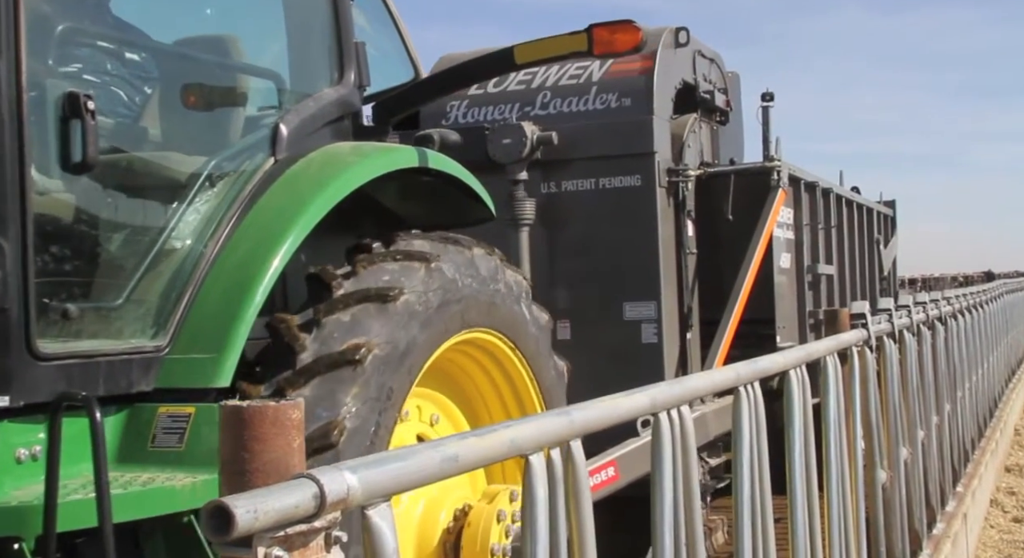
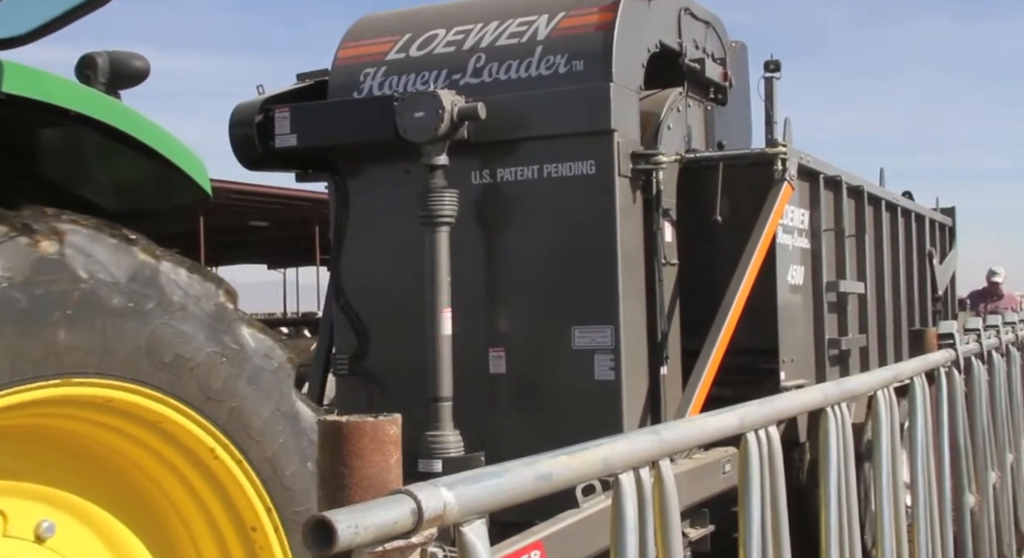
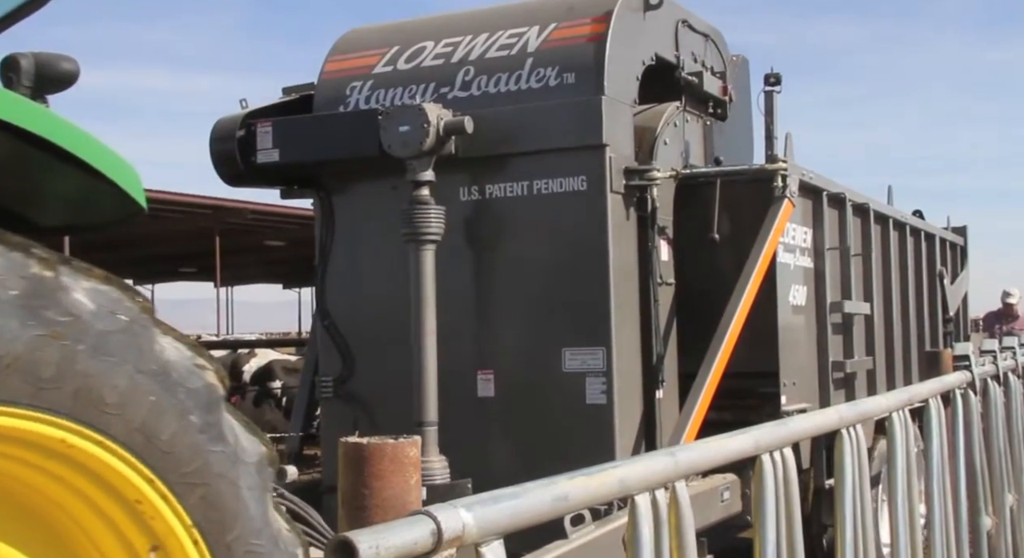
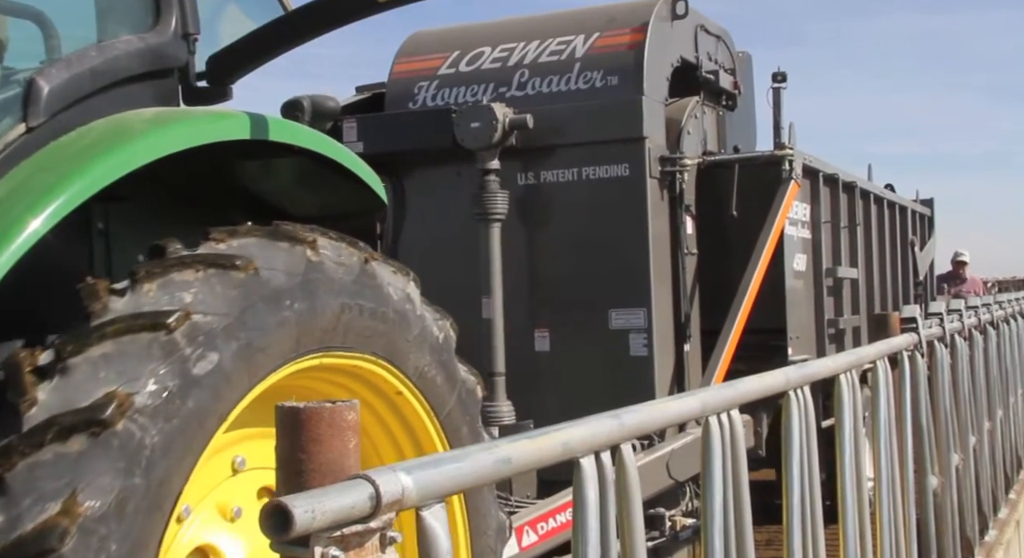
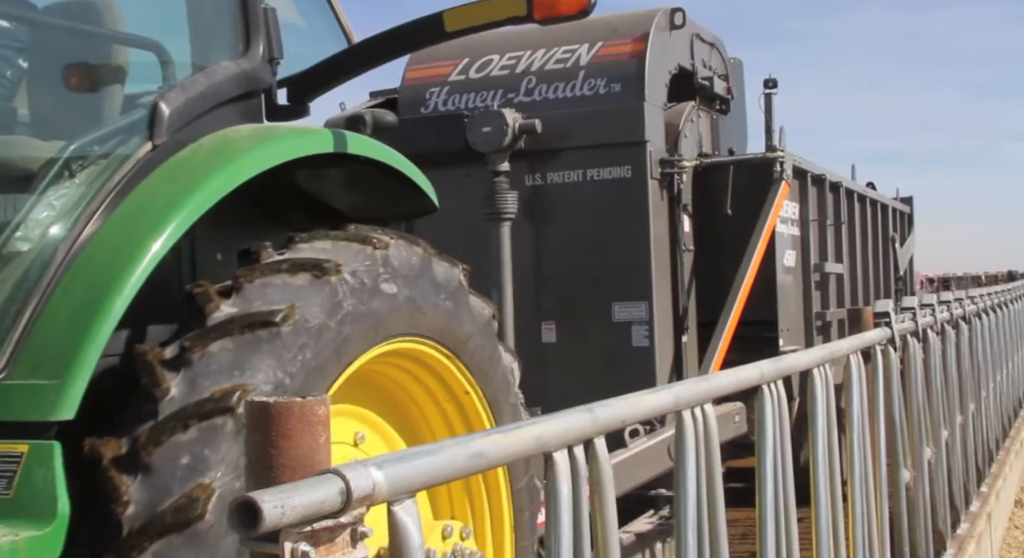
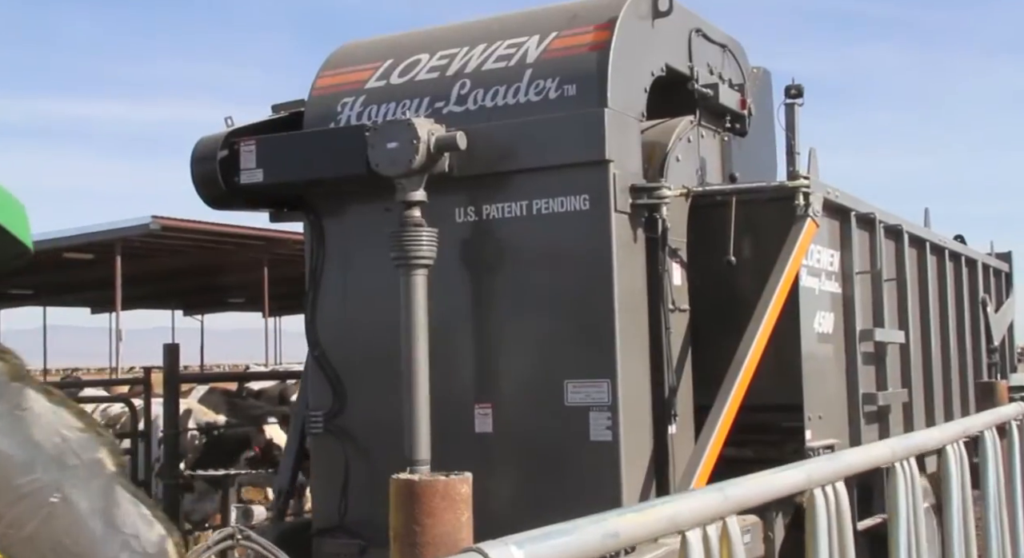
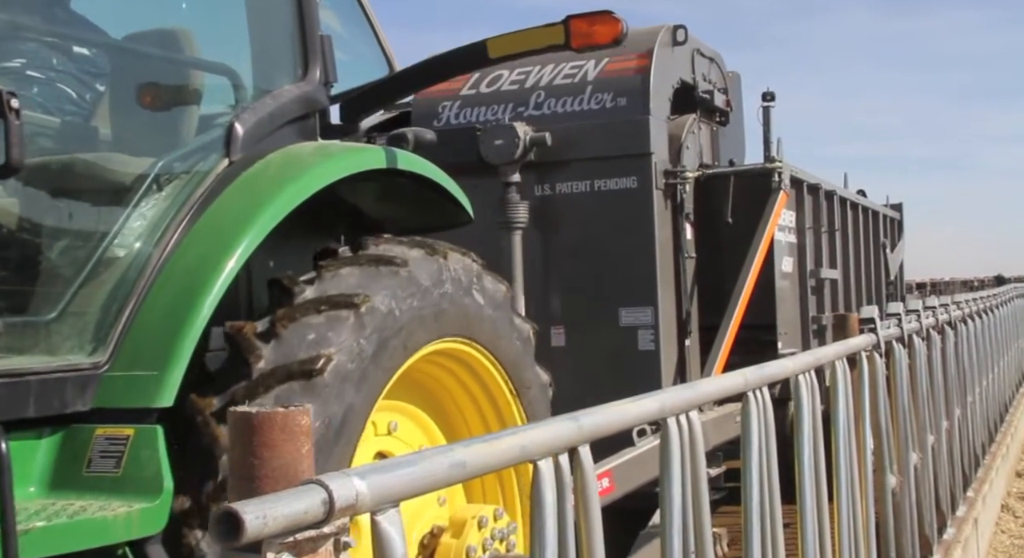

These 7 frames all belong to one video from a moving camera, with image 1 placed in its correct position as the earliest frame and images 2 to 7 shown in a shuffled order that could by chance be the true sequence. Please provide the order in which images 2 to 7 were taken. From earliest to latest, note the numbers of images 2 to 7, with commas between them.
7, 5, 4, 2, 3, 6
